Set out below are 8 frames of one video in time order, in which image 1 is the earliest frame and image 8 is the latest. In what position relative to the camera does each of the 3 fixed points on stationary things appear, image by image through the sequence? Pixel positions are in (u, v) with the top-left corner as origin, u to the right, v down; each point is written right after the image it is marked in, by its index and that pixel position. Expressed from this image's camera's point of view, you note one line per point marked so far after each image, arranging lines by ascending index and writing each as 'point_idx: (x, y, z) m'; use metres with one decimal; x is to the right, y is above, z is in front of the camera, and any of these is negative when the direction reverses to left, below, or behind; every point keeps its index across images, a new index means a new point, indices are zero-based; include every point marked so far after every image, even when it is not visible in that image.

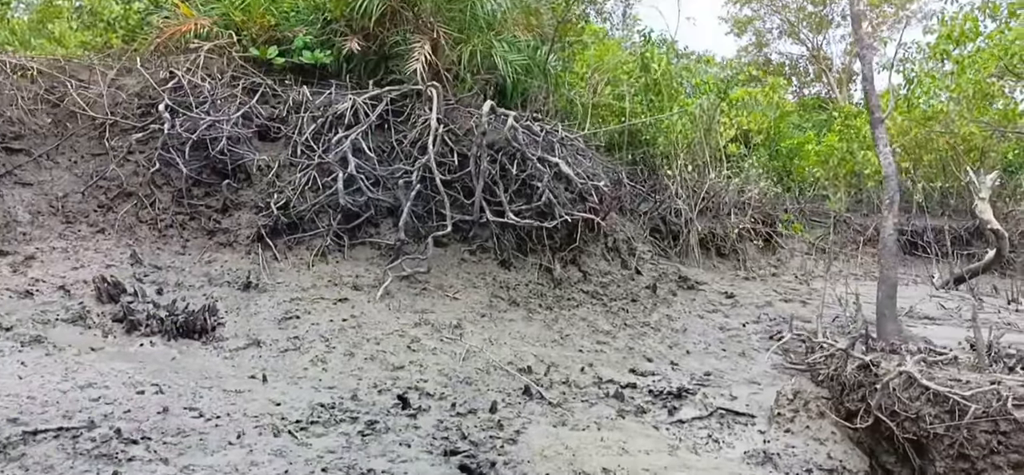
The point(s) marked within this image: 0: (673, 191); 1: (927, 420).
0: (+2.0, +0.6, +10.9) m
1: (+2.5, -1.1, +5.3) m
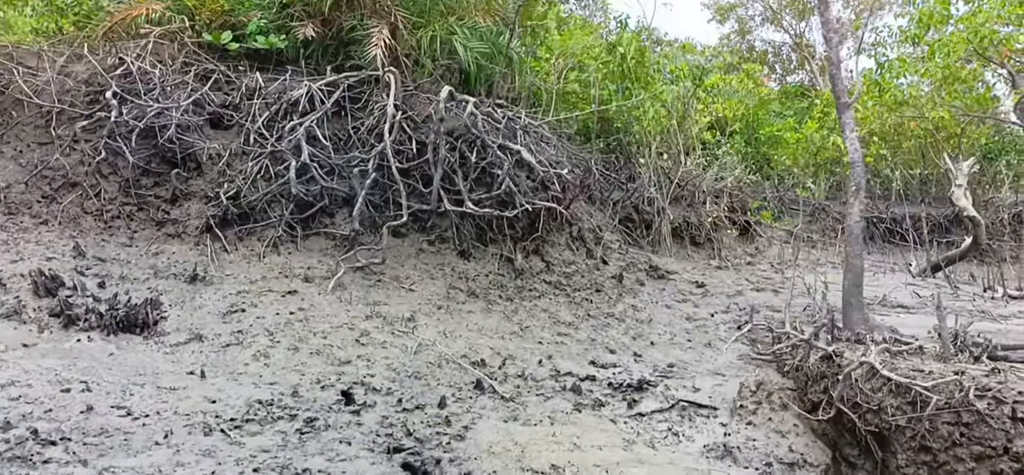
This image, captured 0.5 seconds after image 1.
0: (+1.6, +0.7, +10.7) m
1: (+2.2, -1.0, +5.2) m
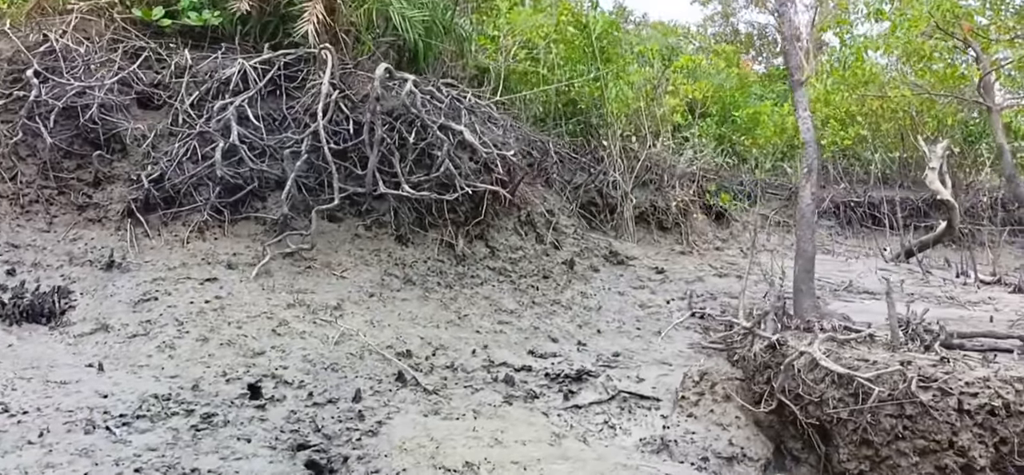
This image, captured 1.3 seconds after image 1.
0: (+1.1, +0.9, +10.4) m
1: (+1.8, -0.9, +5.0) m
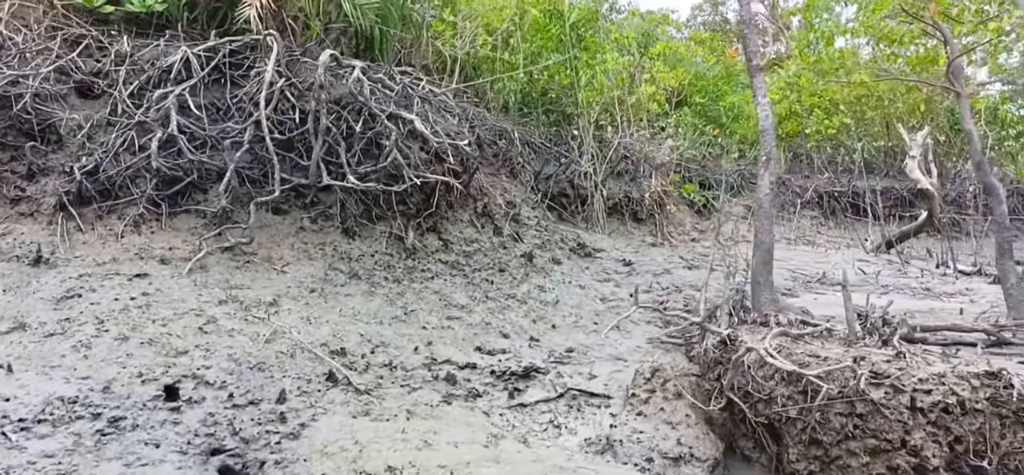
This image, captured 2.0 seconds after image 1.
0: (+0.8, +1.0, +10.2) m
1: (+1.4, -0.9, +4.8) m
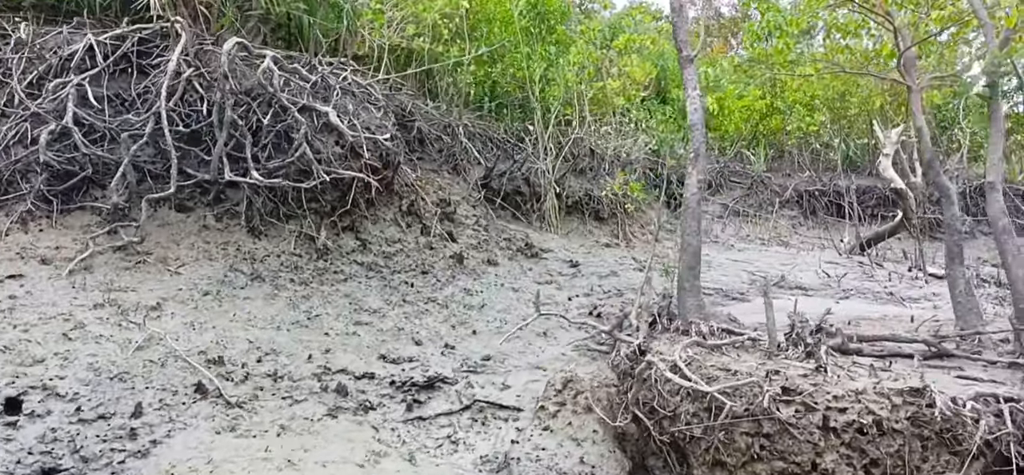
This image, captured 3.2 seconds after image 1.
0: (+0.3, +1.0, +9.8) m
1: (+0.9, -0.9, +4.4) m
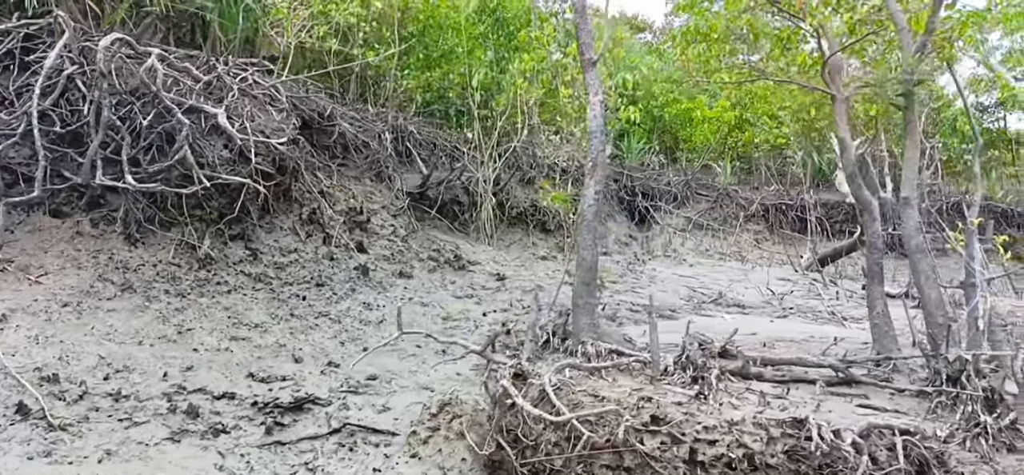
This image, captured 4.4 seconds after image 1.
0: (-0.4, +0.9, +9.5) m
1: (+0.2, -1.0, +4.0) m
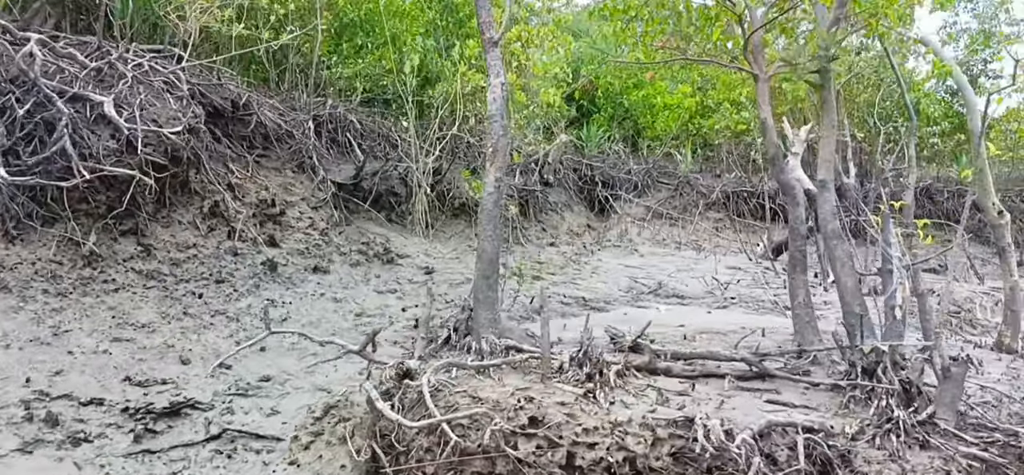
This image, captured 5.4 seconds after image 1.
0: (-1.0, +0.9, +9.2) m
1: (-0.4, -0.9, +3.7) m
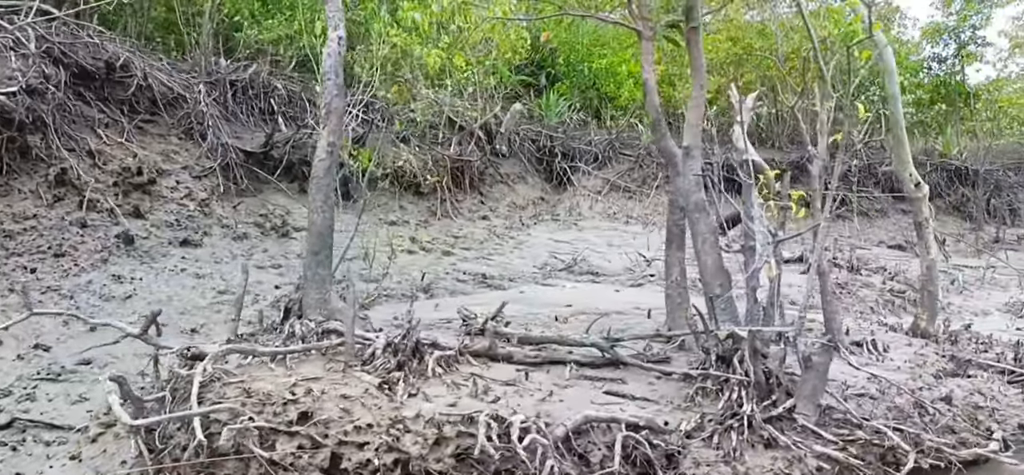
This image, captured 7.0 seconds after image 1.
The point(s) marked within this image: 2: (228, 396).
0: (-1.8, +1.2, +8.7) m
1: (-1.3, -0.8, +3.3) m
2: (-1.1, -0.6, +3.4) m
